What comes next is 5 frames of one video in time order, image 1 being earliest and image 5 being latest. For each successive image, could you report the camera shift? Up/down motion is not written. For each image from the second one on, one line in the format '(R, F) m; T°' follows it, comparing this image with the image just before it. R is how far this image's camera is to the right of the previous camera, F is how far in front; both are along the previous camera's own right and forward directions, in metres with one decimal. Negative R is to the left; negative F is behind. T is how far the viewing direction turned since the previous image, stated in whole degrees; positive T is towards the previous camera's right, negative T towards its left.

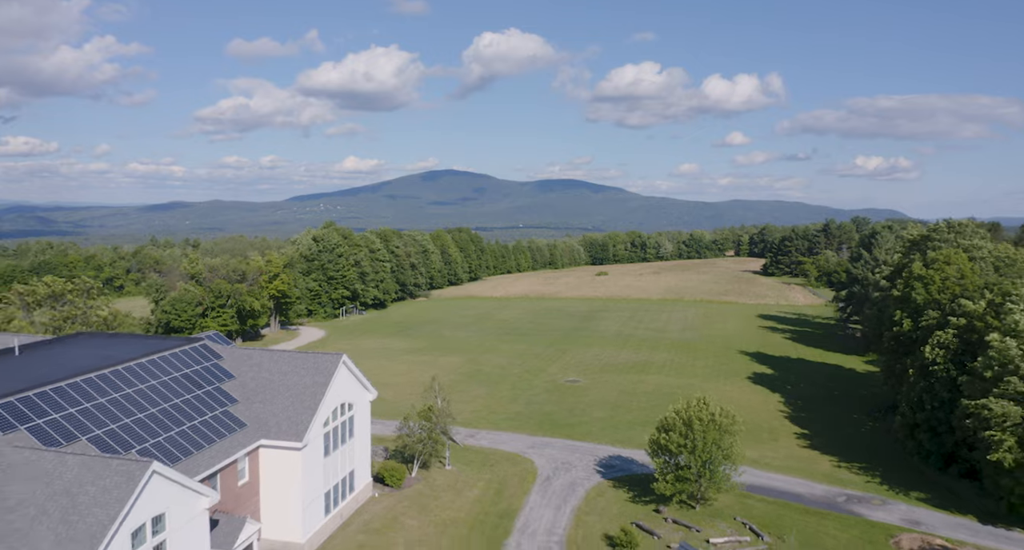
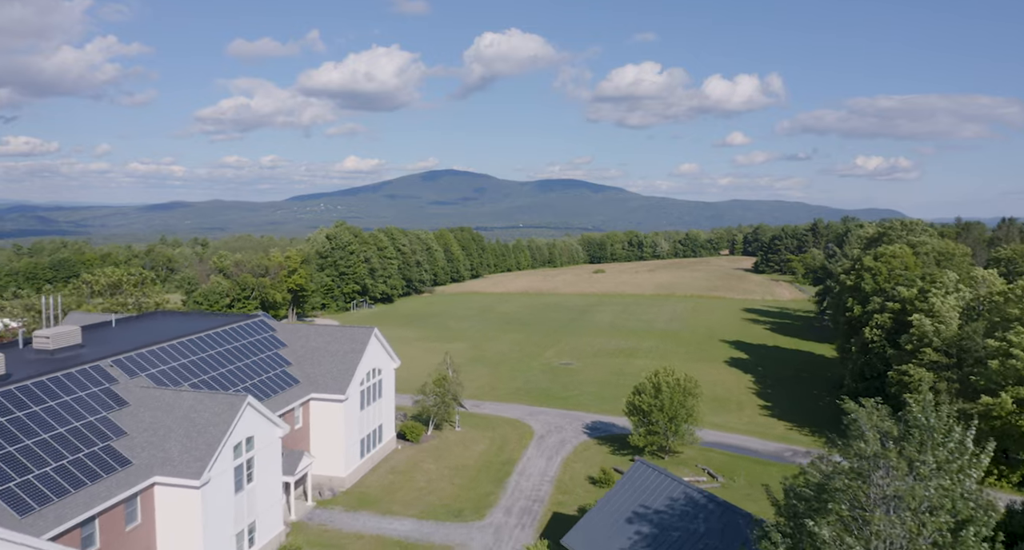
(0.0, -7.4) m; 0°
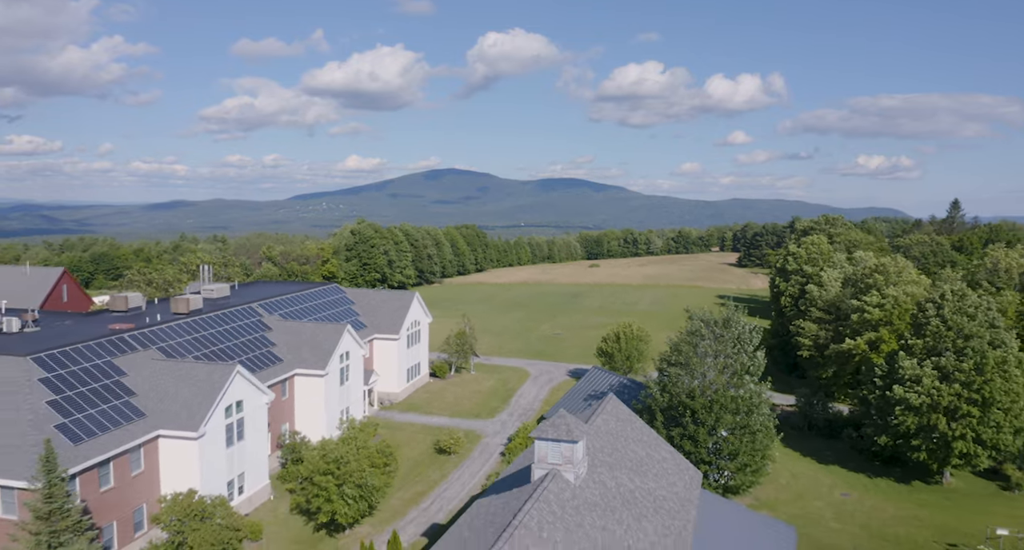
(+0.1, -16.6) m; 0°
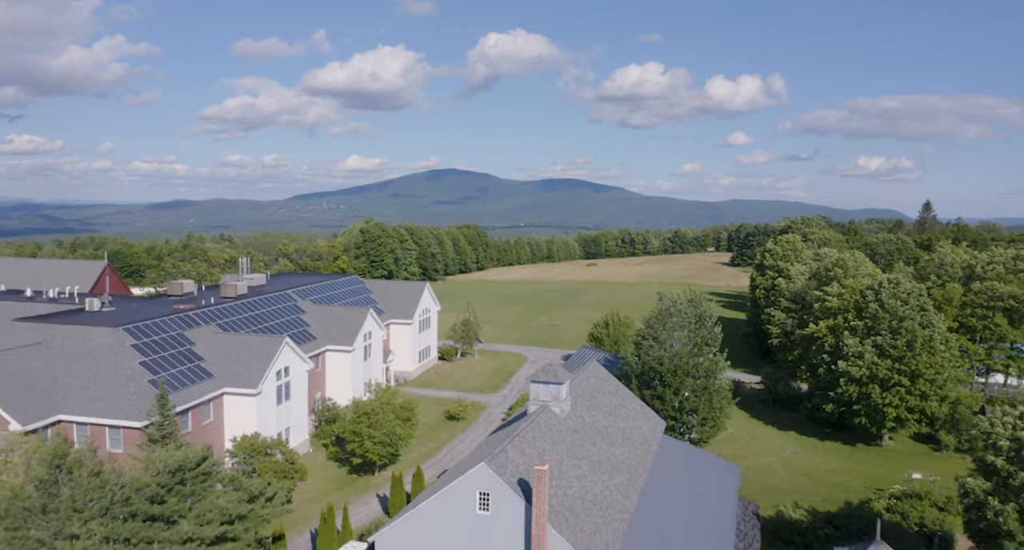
(0.0, -7.1) m; 0°
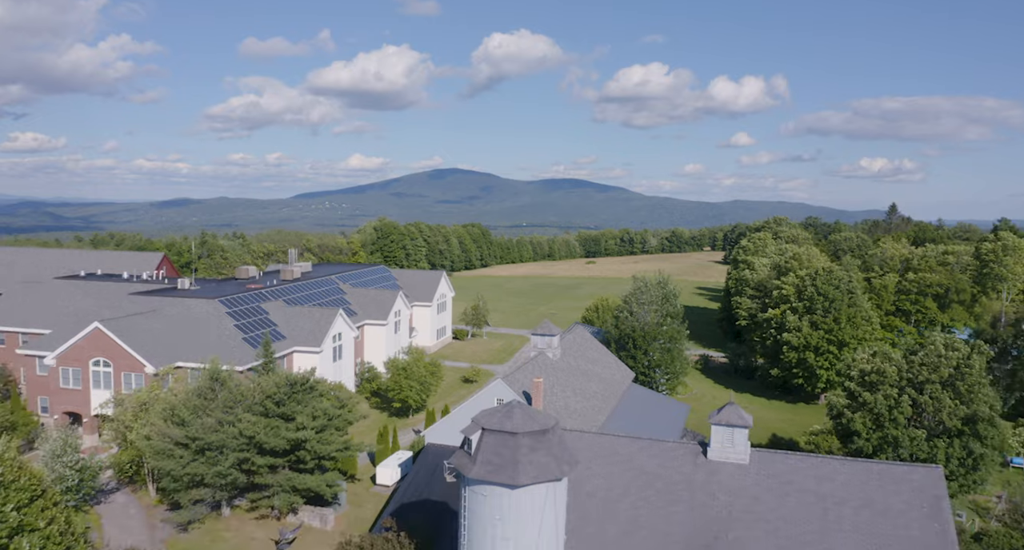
(-0.2, -11.2) m; 0°
